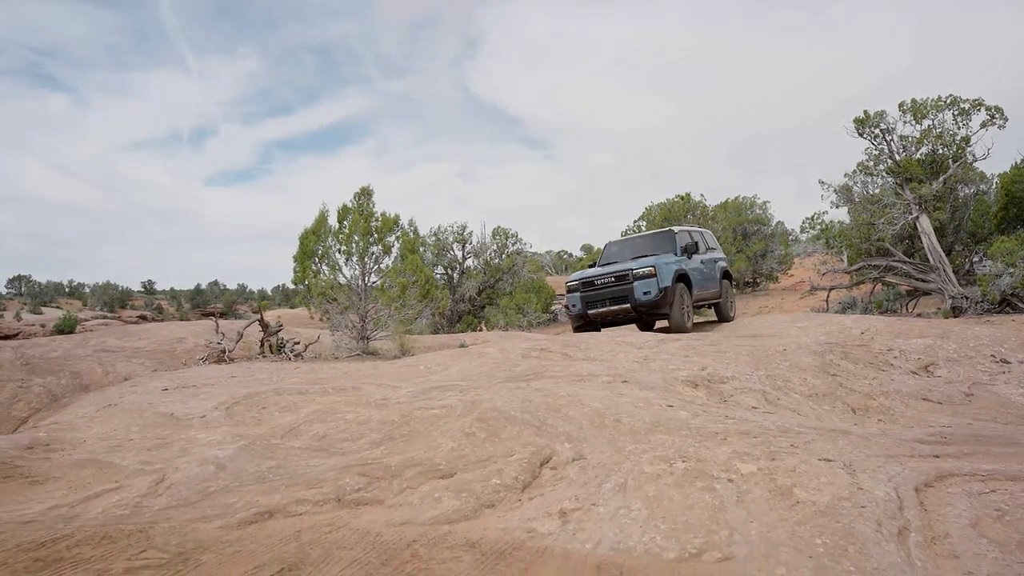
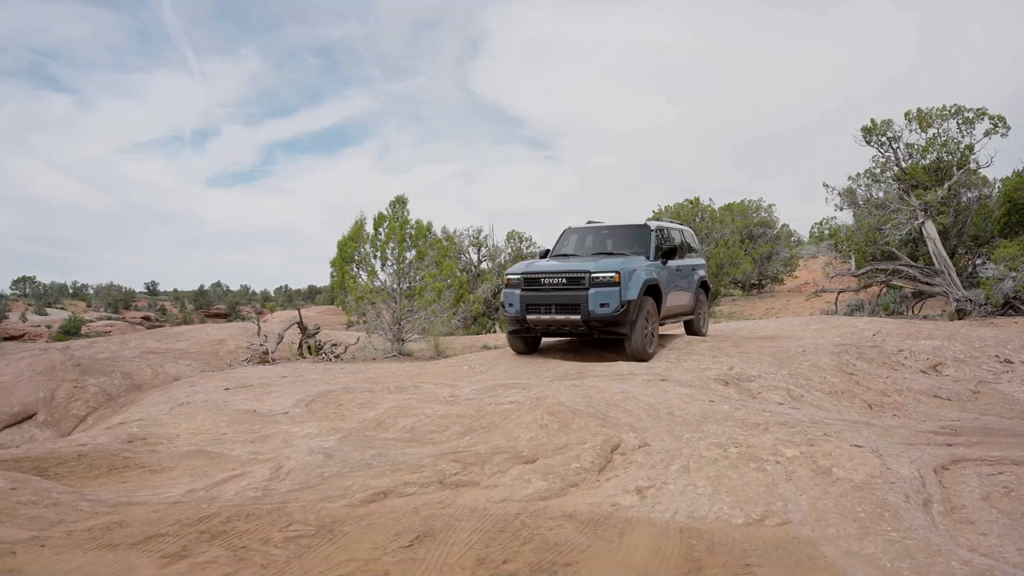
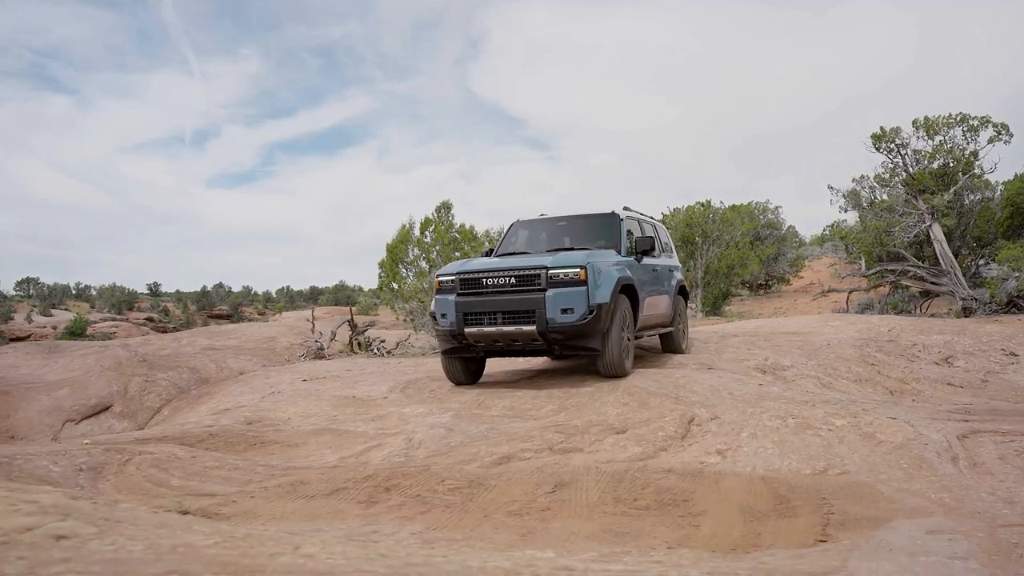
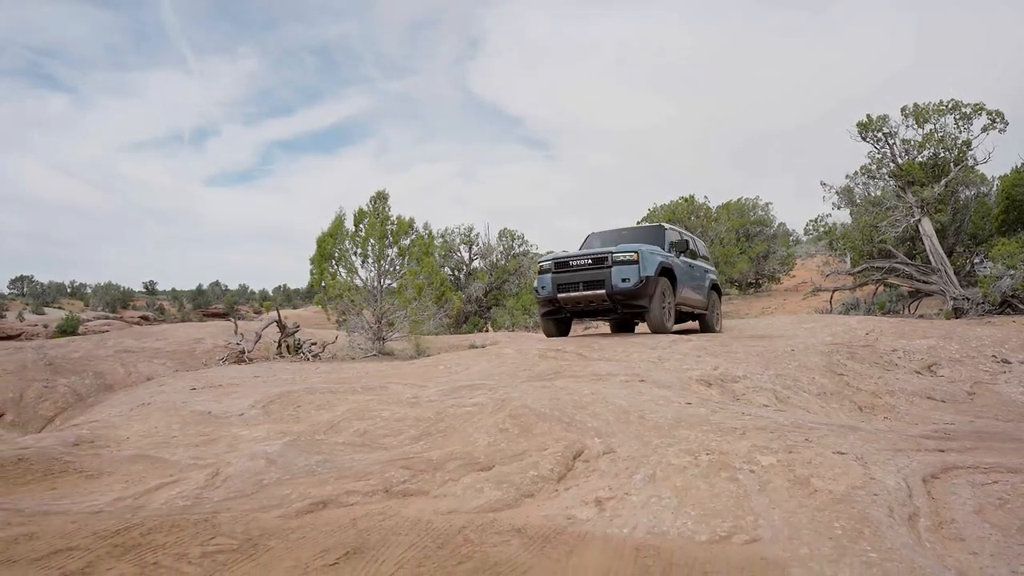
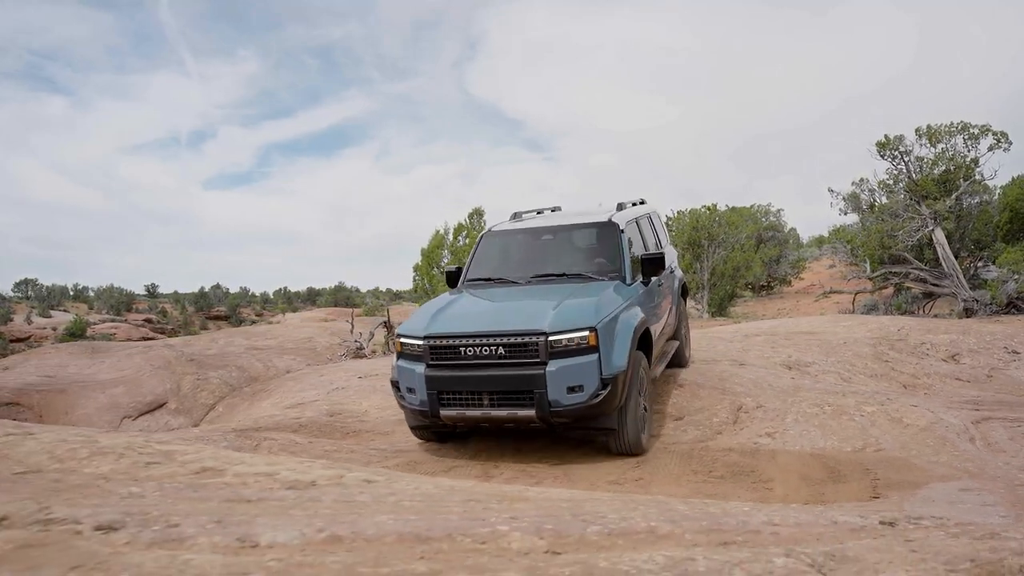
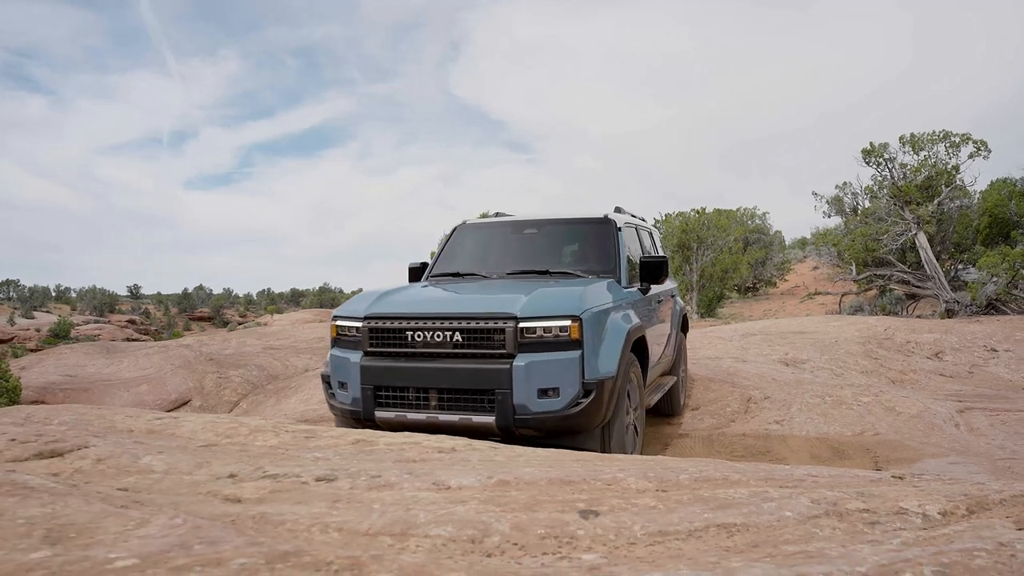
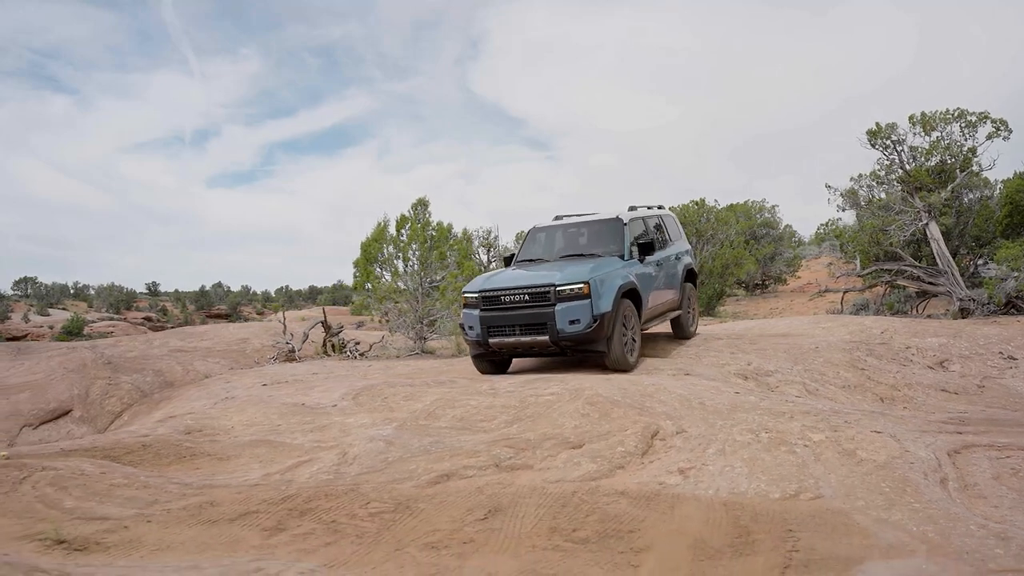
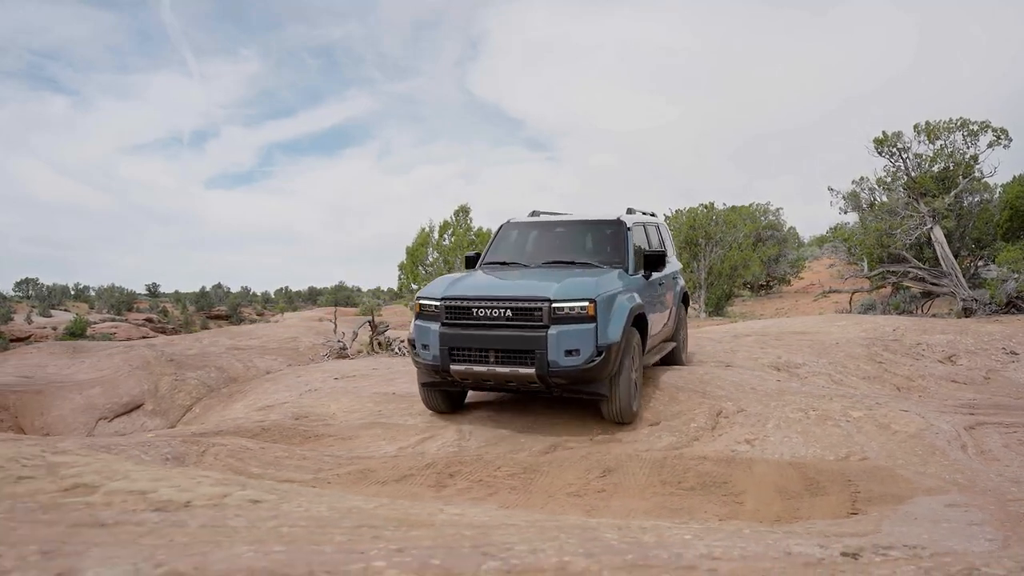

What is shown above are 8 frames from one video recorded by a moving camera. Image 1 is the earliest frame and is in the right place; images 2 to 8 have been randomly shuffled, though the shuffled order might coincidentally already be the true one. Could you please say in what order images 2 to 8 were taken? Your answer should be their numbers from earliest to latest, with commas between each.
4, 2, 7, 3, 8, 5, 6
